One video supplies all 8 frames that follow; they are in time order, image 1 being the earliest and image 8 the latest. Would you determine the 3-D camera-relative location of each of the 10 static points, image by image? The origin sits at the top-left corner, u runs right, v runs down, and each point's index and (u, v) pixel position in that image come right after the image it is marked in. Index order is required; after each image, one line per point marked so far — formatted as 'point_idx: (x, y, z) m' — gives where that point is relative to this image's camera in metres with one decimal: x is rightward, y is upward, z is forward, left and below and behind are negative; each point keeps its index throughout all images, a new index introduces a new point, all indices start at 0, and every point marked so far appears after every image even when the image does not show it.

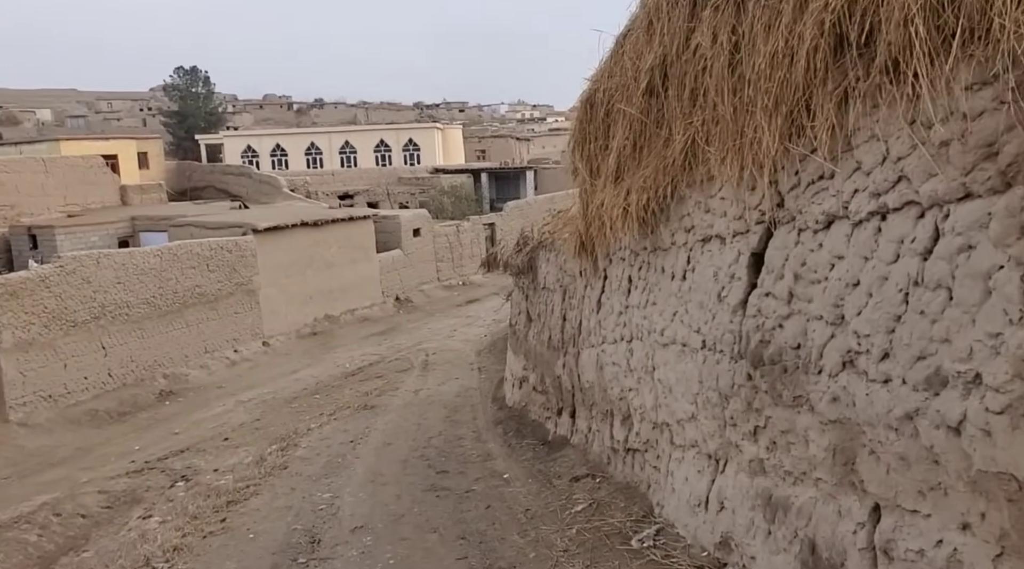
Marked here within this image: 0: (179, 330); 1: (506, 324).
0: (-5.1, -0.7, +14.4) m
1: (-0.1, -0.7, +16.2) m
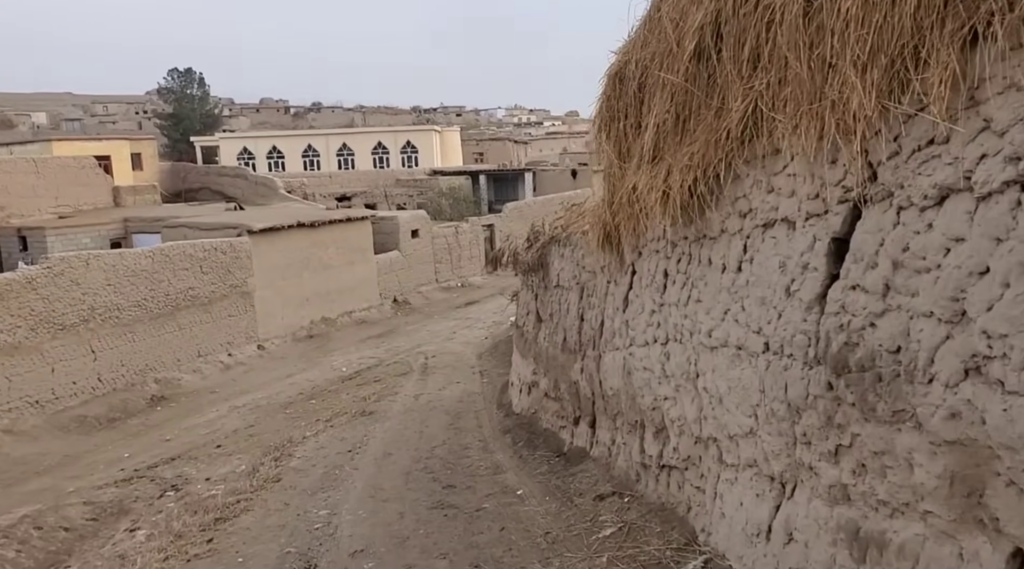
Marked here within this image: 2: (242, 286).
0: (-5.1, -0.7, +13.9) m
1: (-0.1, -0.7, +15.8) m
2: (-4.4, 0.0, +15.2) m
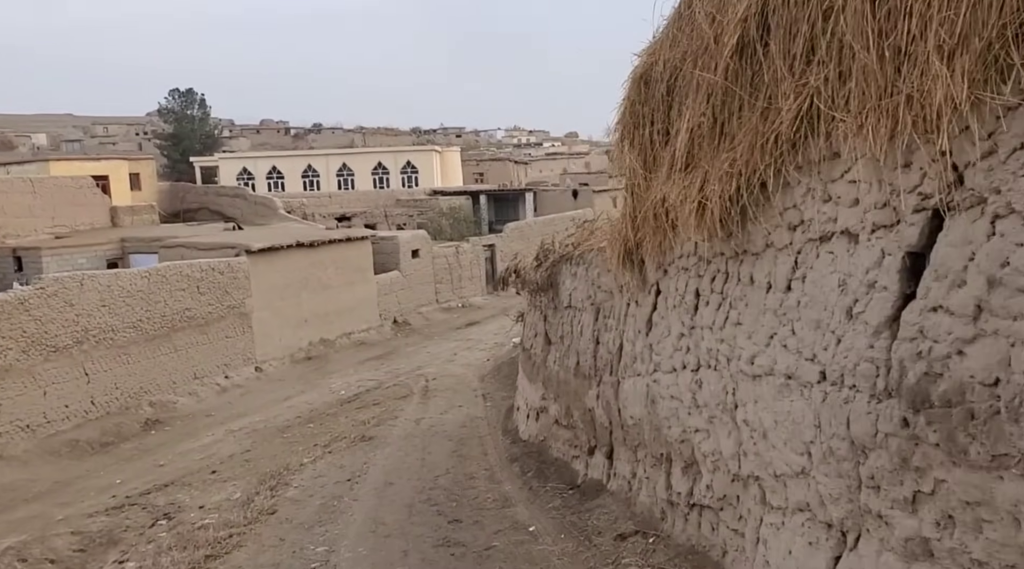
0: (-5.0, -1.0, +13.7) m
1: (0.0, -1.0, +15.5) m
2: (-4.3, -0.4, +15.0) m
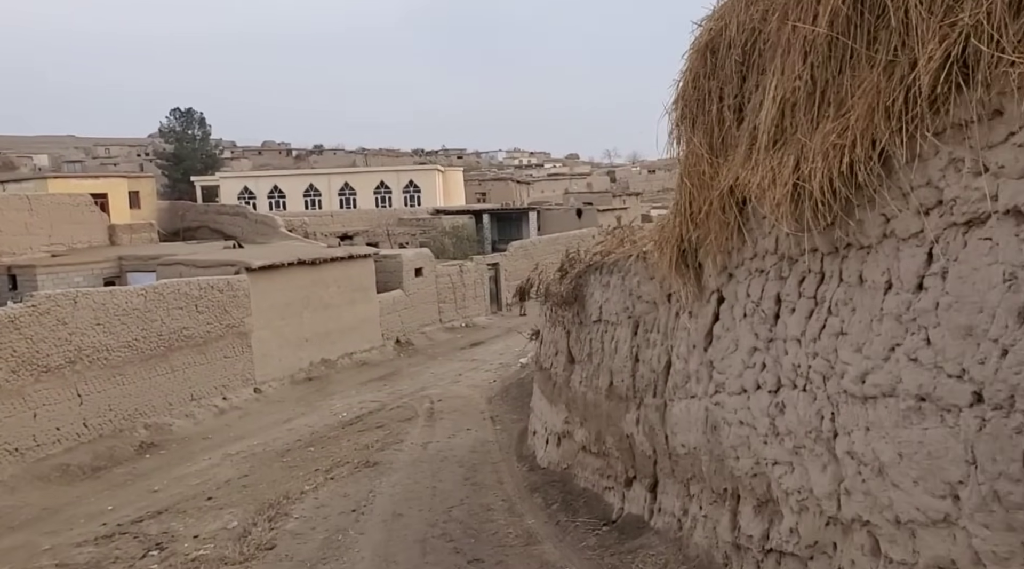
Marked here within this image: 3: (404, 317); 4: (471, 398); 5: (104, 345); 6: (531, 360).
0: (-4.9, -1.3, +13.2) m
1: (+0.1, -1.3, +15.1) m
2: (-4.2, -0.6, +14.5) m
3: (-2.2, -0.7, +19.2) m
4: (-0.6, -1.5, +12.7) m
5: (-5.3, -0.8, +12.2) m
6: (+0.3, -1.2, +15.0) m
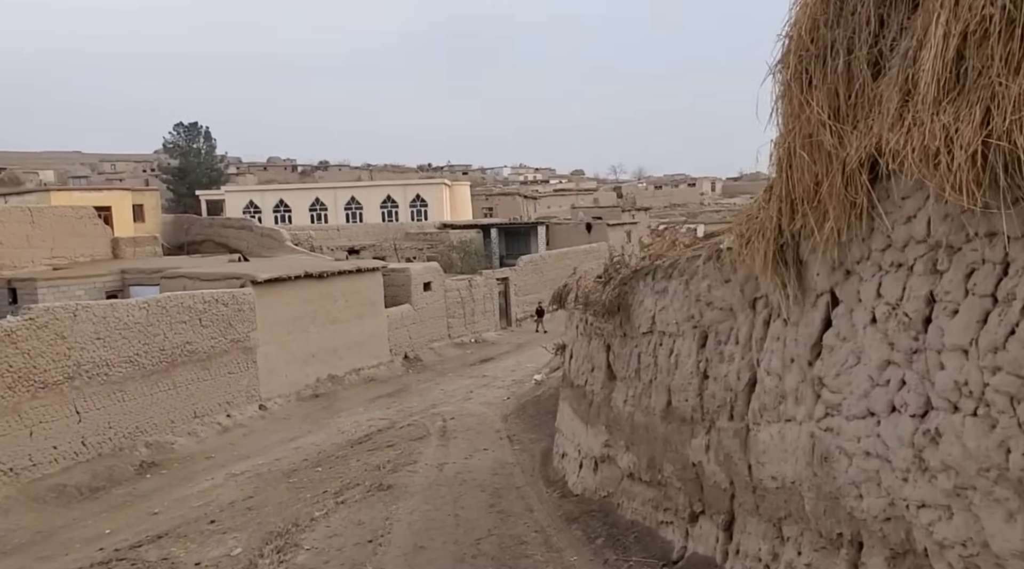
0: (-4.7, -1.5, +12.7) m
1: (+0.3, -1.6, +14.6) m
2: (-4.0, -0.8, +14.1) m
3: (-2.0, -1.0, +18.7) m
4: (-0.4, -1.7, +12.2) m
5: (-5.1, -0.9, +11.7) m
6: (+0.5, -1.4, +14.5) m
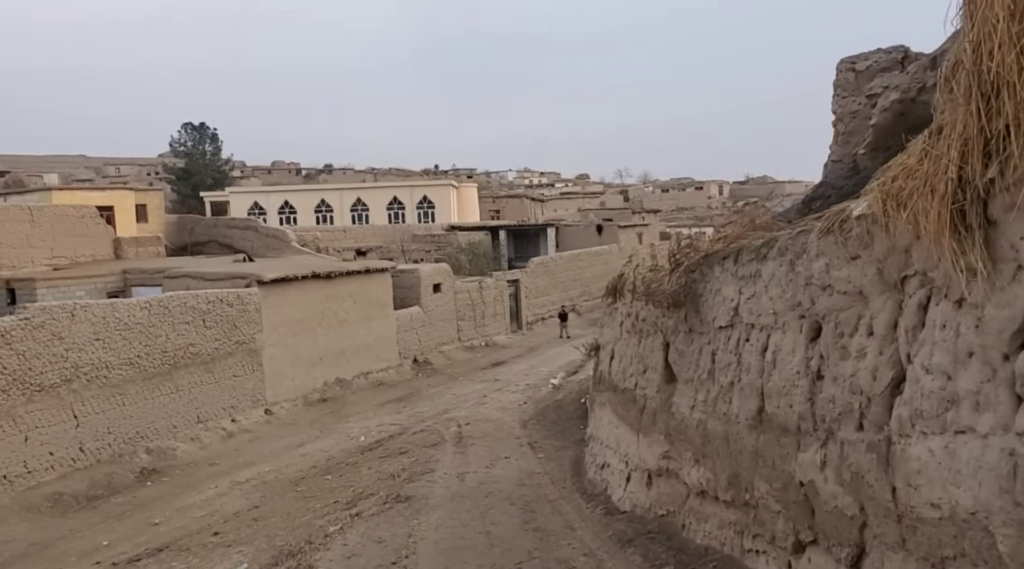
0: (-4.5, -1.4, +12.2) m
1: (+0.5, -1.6, +14.0) m
2: (-3.8, -0.8, +13.5) m
3: (-1.7, -1.0, +18.1) m
4: (-0.1, -1.7, +11.7) m
5: (-4.9, -0.9, +11.2) m
6: (+0.7, -1.4, +13.9) m
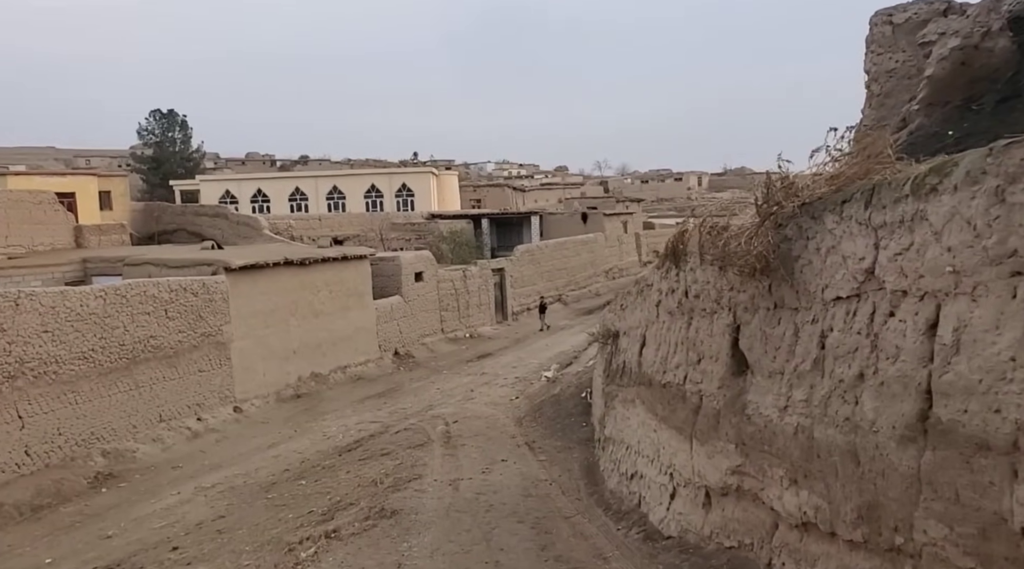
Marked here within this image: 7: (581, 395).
0: (-4.6, -1.3, +11.1) m
1: (+0.4, -1.4, +13.0) m
2: (-3.9, -0.7, +12.4) m
3: (-2.0, -0.8, +17.1) m
4: (-0.2, -1.5, +10.7) m
5: (-4.9, -0.8, +10.1) m
6: (+0.6, -1.2, +13.0) m
7: (+0.7, -1.2, +9.9) m
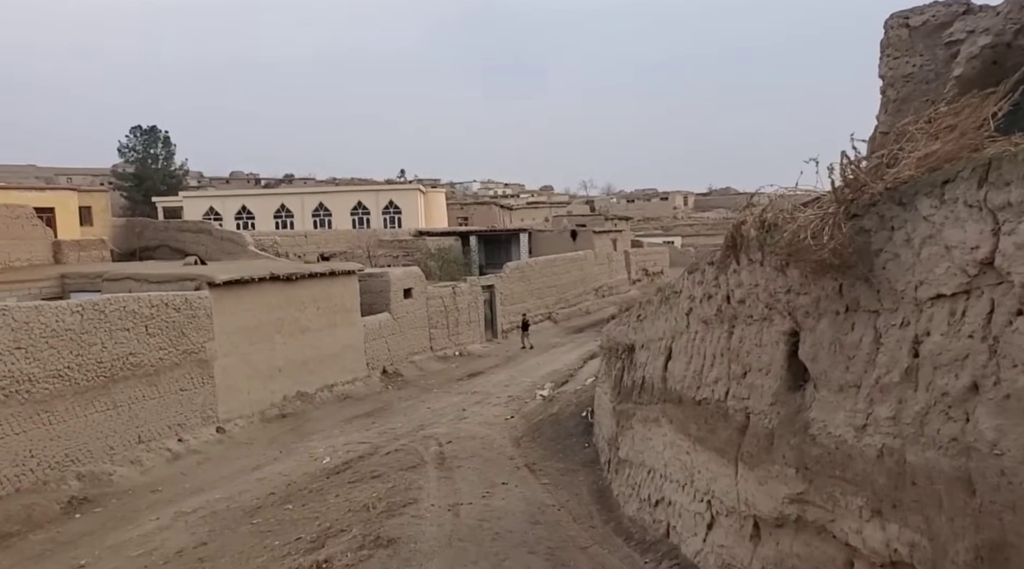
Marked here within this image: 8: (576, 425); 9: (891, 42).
0: (-4.6, -1.4, +10.6) m
1: (+0.3, -1.6, +12.6) m
2: (-4.0, -0.9, +11.9) m
3: (-2.1, -1.1, +16.6) m
4: (-0.3, -1.7, +10.2) m
5: (-5.0, -0.9, +9.6) m
6: (+0.5, -1.5, +12.6) m
7: (+0.7, -1.3, +9.5) m
8: (+0.6, -1.4, +9.2) m
9: (+3.0, +1.9, +7.4) m
